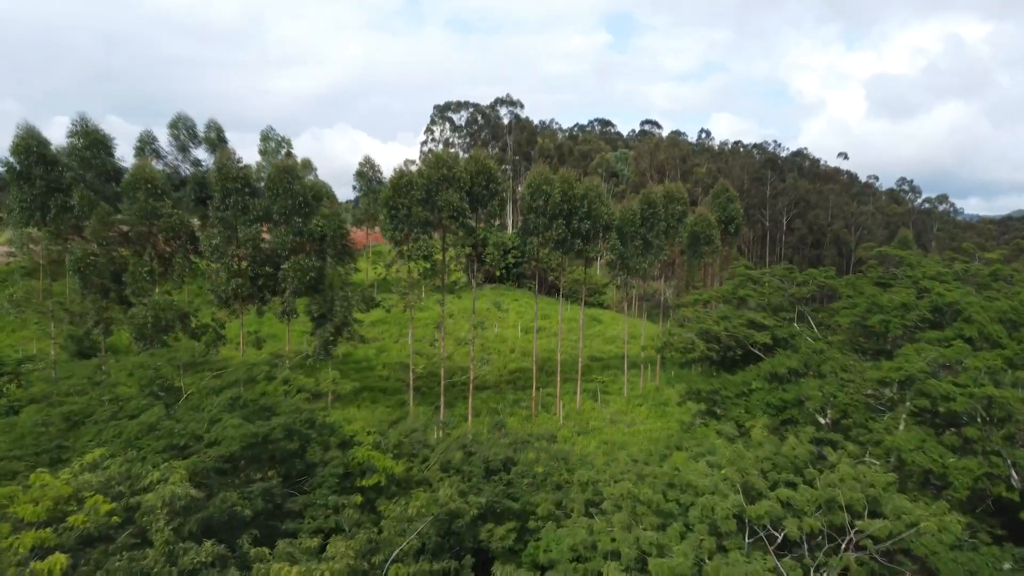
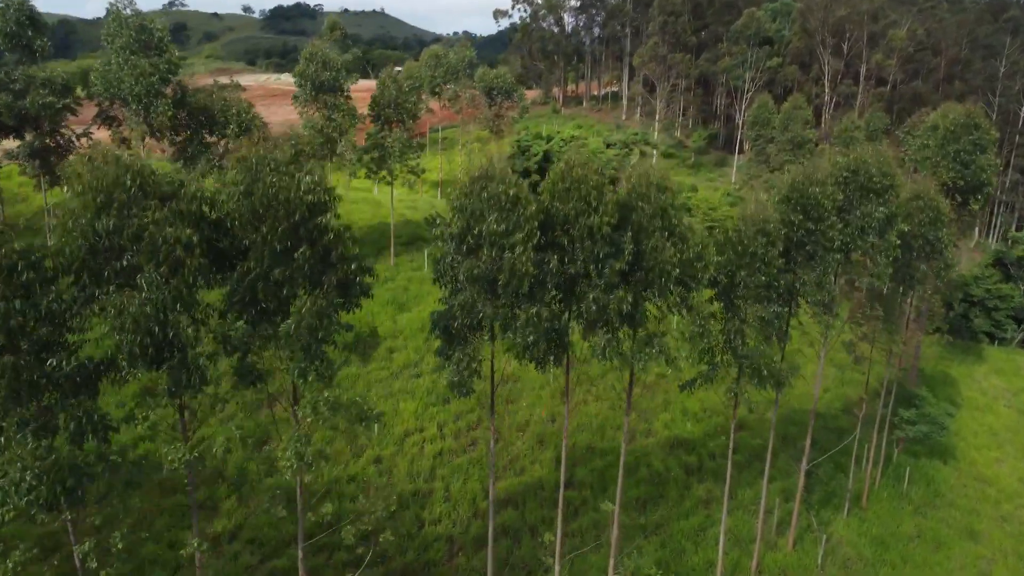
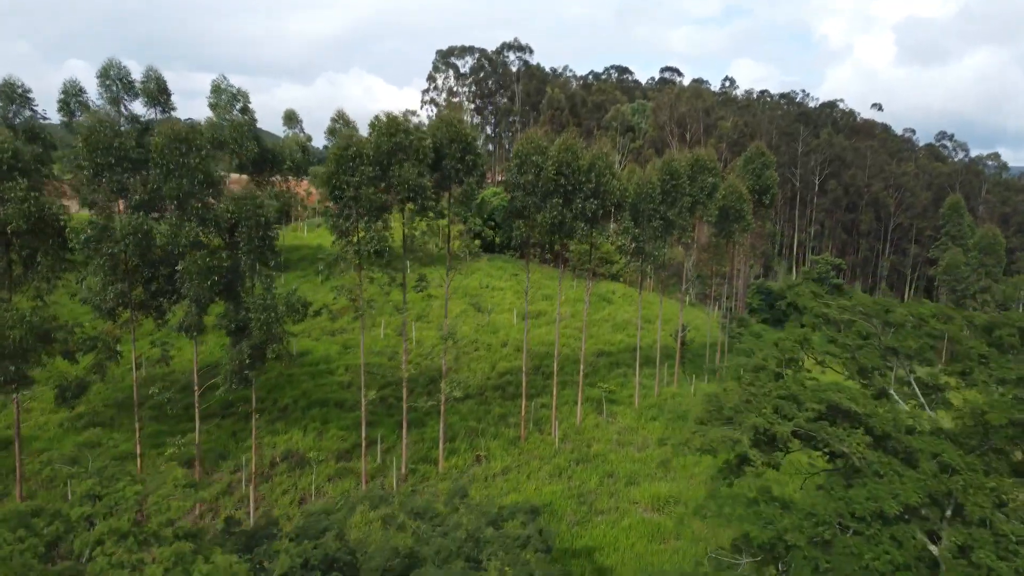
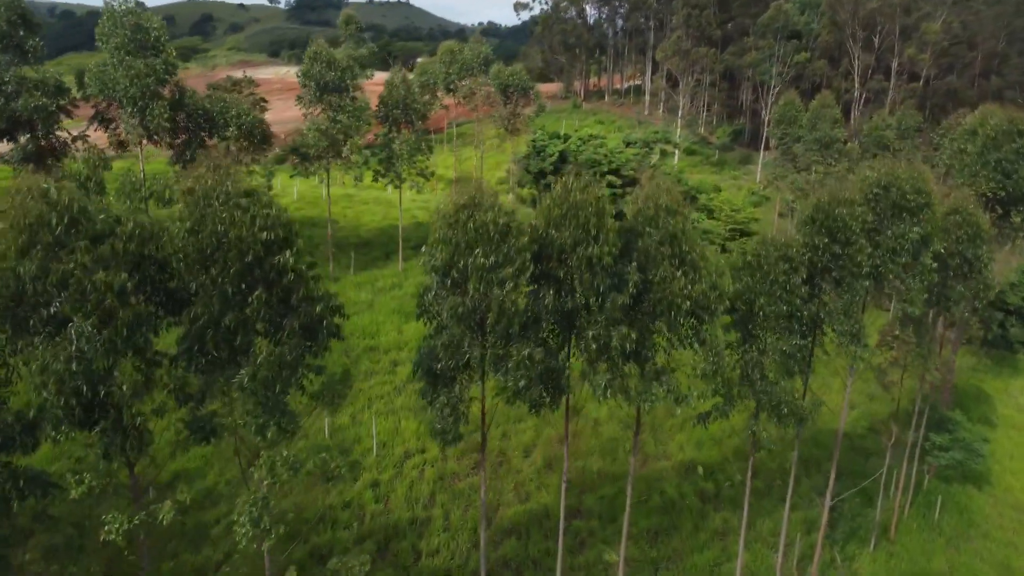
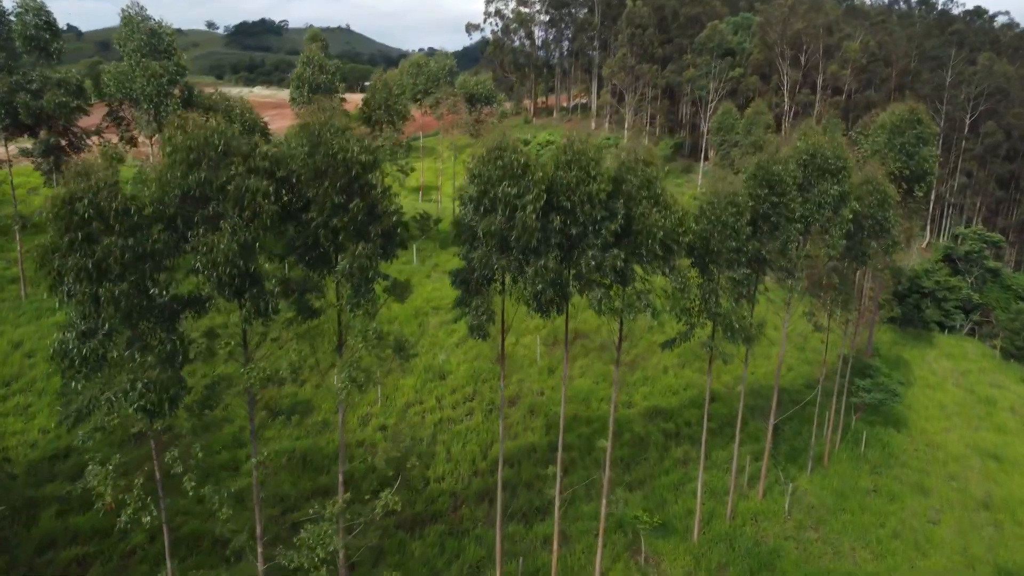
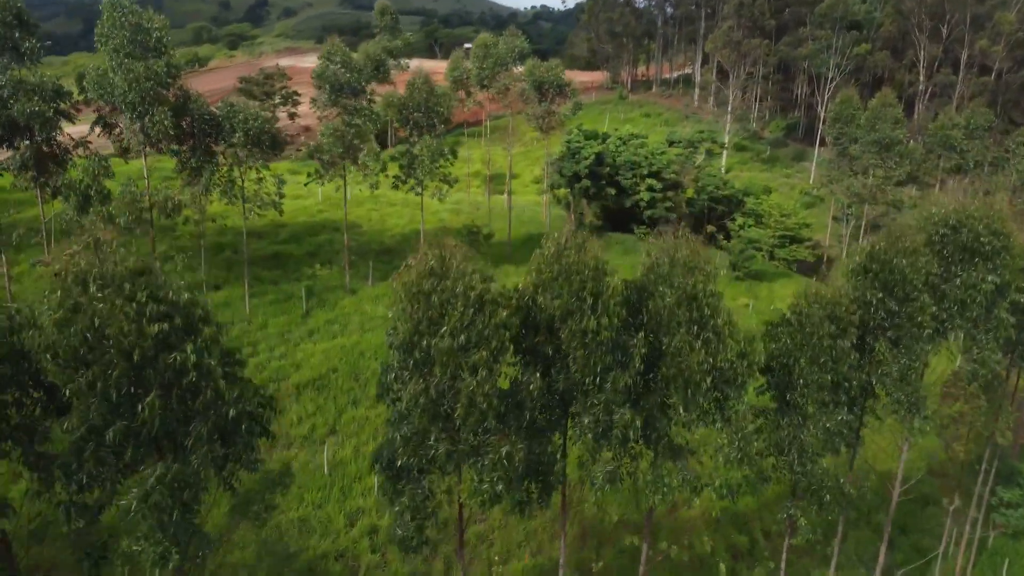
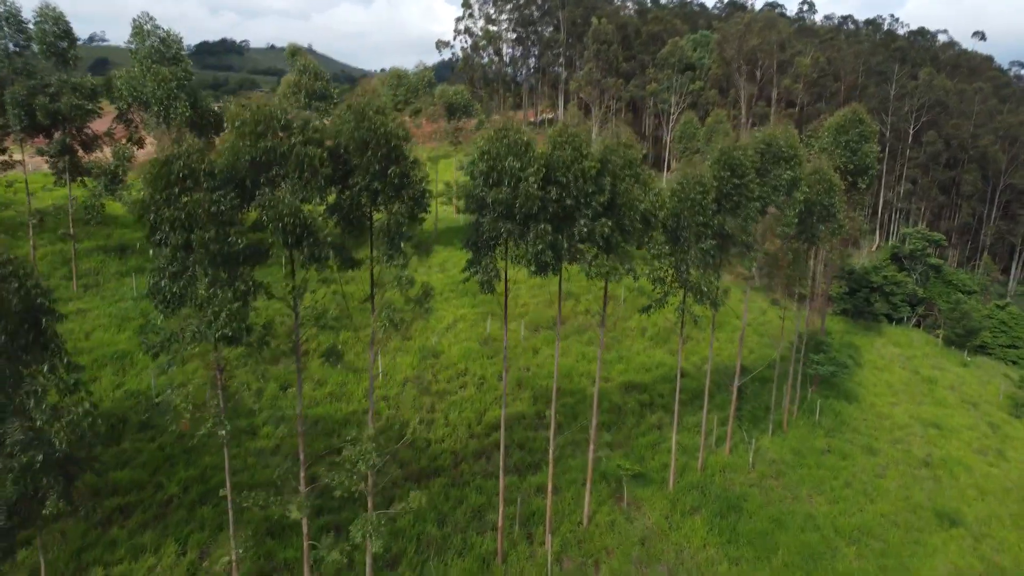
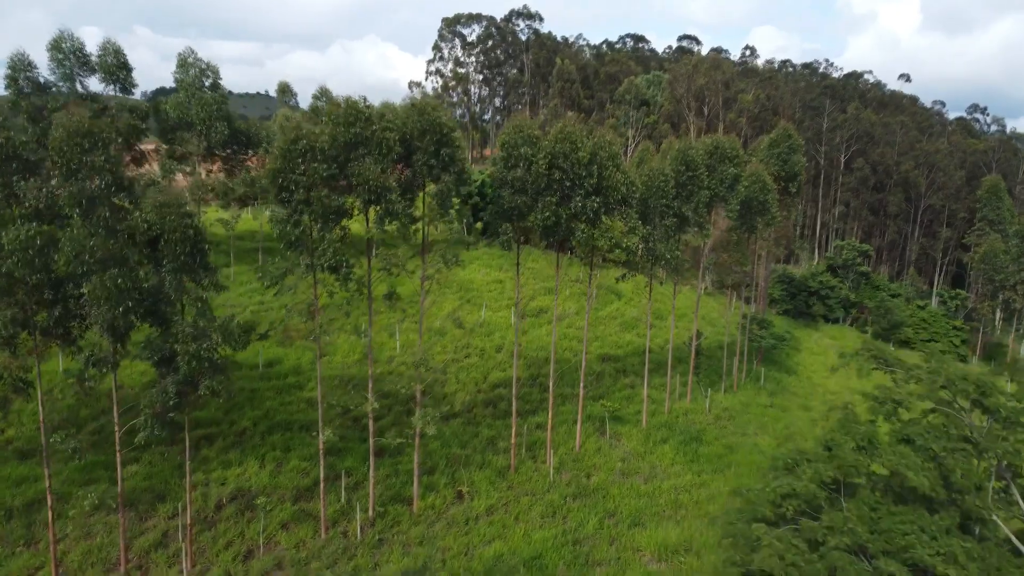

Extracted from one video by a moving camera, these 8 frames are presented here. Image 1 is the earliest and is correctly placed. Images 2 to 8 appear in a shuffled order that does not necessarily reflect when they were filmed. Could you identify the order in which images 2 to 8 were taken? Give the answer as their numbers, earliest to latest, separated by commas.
3, 8, 7, 5, 2, 4, 6
